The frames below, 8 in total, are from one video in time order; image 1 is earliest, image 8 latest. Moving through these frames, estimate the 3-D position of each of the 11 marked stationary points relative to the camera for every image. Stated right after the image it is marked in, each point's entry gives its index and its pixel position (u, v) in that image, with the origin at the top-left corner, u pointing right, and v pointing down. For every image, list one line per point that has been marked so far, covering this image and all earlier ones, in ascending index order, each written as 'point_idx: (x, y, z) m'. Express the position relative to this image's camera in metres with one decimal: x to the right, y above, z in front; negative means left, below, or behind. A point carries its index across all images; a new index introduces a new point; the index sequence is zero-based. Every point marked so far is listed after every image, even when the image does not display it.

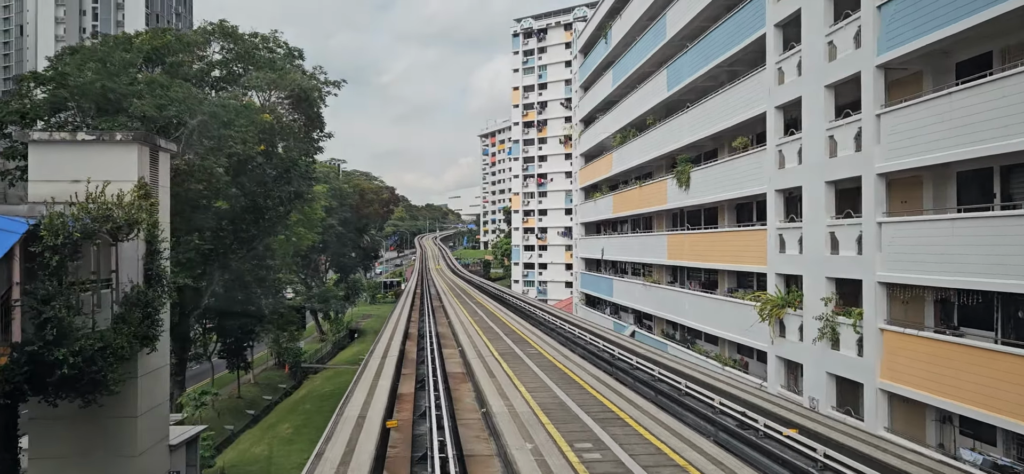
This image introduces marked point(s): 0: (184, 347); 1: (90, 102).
0: (-7.5, -2.5, +18.6) m
1: (-7.0, +2.3, +13.6) m
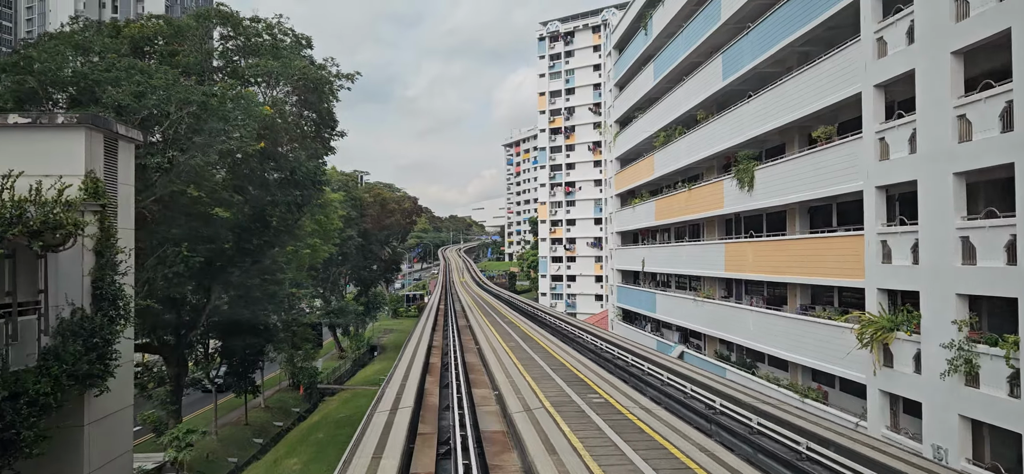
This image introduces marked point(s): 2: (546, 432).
0: (-6.8, -2.7, +16.6) m
1: (-6.5, +2.1, +11.7) m
2: (+0.5, -2.7, +11.6) m
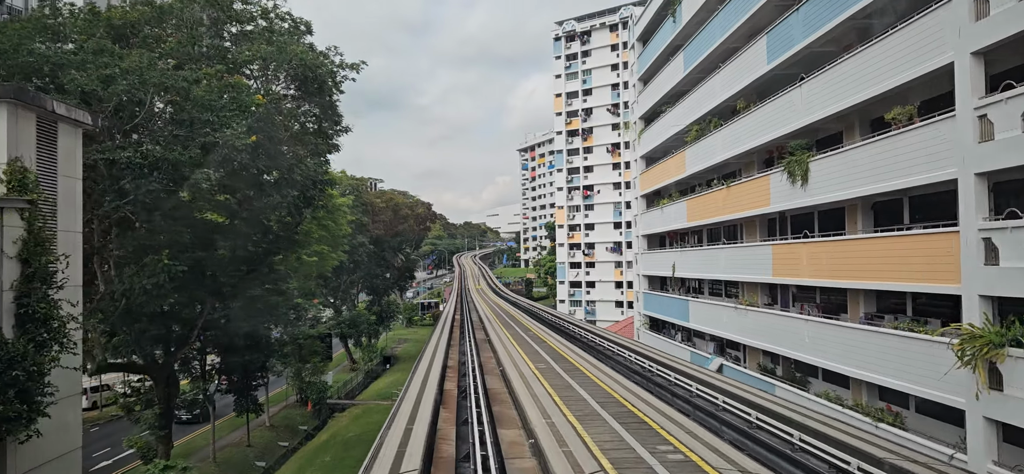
0: (-6.3, -2.8, +15.1) m
1: (-6.2, +2.0, +10.2) m
2: (+0.8, -2.7, +10.0) m
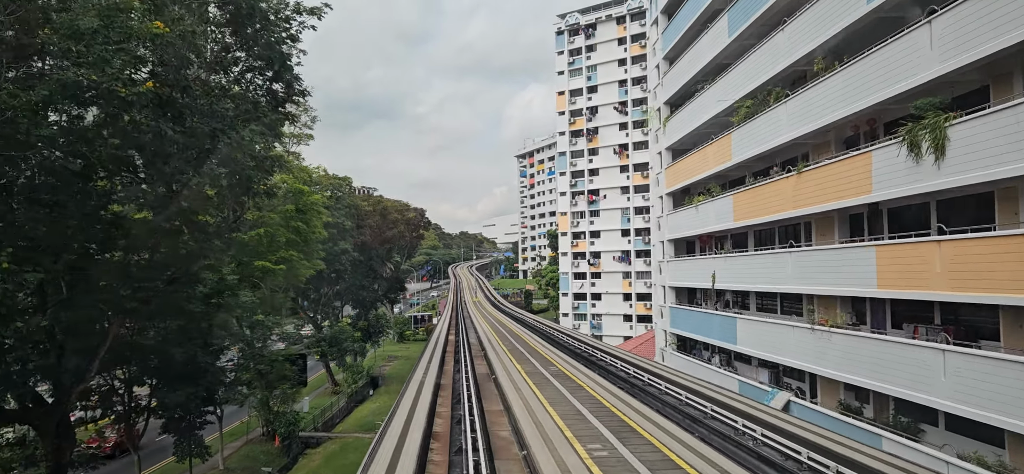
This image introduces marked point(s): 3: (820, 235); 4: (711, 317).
0: (-6.2, -2.8, +11.2) m
1: (-6.0, +2.1, +6.4) m
2: (+1.0, -2.6, +6.1) m
3: (+5.3, 0.0, +14.1) m
4: (+4.5, -1.8, +18.7) m
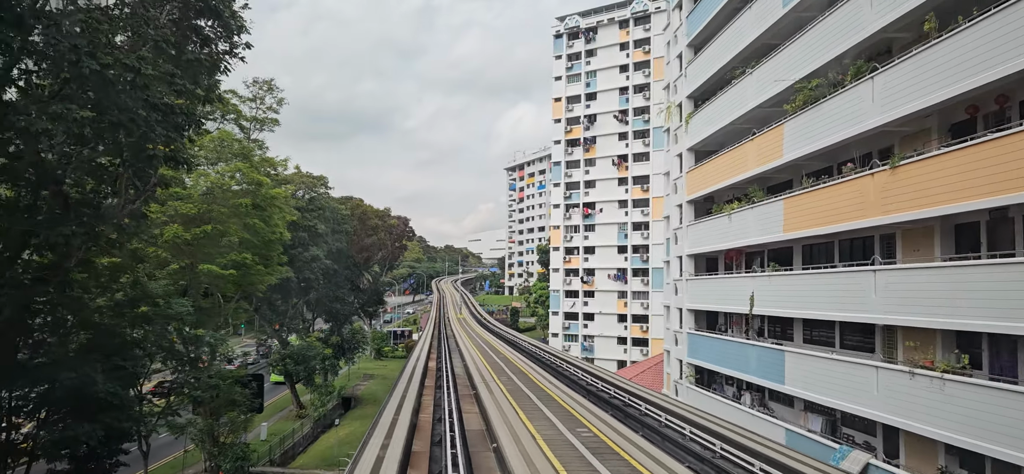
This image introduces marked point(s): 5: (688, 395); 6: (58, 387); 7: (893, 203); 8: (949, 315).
0: (-6.2, -2.6, +7.9) m
1: (-5.7, +2.4, +3.2) m
2: (+1.1, -2.5, +2.9) m
3: (+5.3, -0.2, +11.0) m
4: (+4.4, -2.1, +15.5) m
5: (+4.1, -3.7, +19.4) m
6: (-5.7, -1.9, +10.6) m
7: (+4.8, +0.5, +10.5) m
8: (+4.9, -0.9, +9.4) m
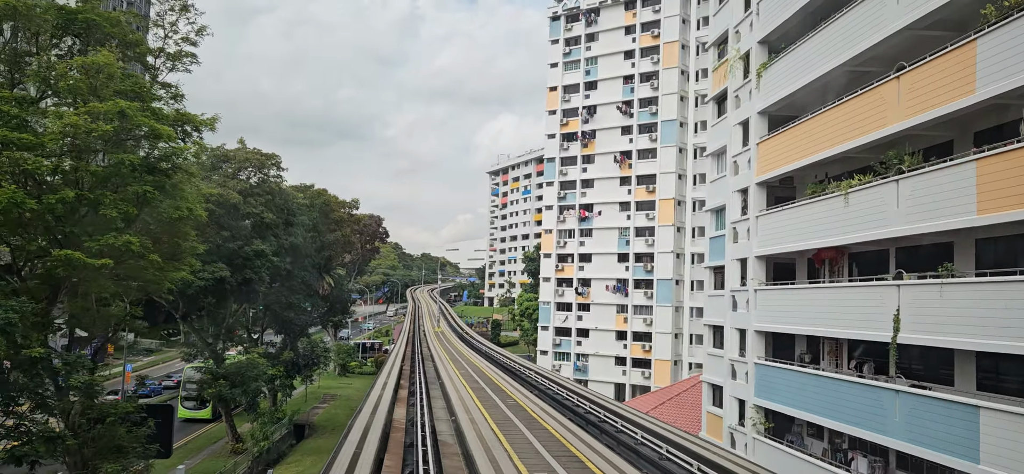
0: (-5.8, -2.1, +2.3) m
1: (-5.1, +3.0, -2.3) m
2: (+1.6, -2.1, -2.4) m
3: (+5.6, 0.0, +5.8) m
4: (+4.6, -1.9, +10.3) m
5: (+4.1, -3.6, +14.1) m
6: (-5.4, -1.4, +5.0) m
7: (+5.1, +0.6, +5.3) m
8: (+5.3, -0.7, +4.1) m
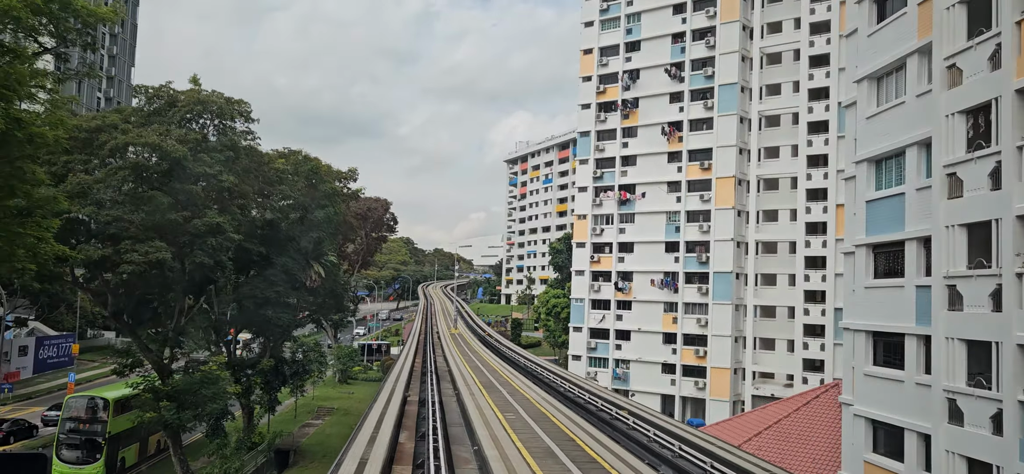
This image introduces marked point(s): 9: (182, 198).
0: (-5.2, -1.5, -3.5) m
1: (-4.5, +3.5, -8.2) m
2: (+2.2, -1.6, -8.4) m
3: (+6.3, +0.5, -0.2) m
4: (+5.3, -1.4, +4.3) m
5: (+4.9, -3.1, +8.1) m
6: (-4.8, -0.8, -0.8) m
7: (+5.8, +1.2, -0.7) m
8: (+6.0, -0.2, -1.9) m
9: (-6.3, +0.8, +15.6) m
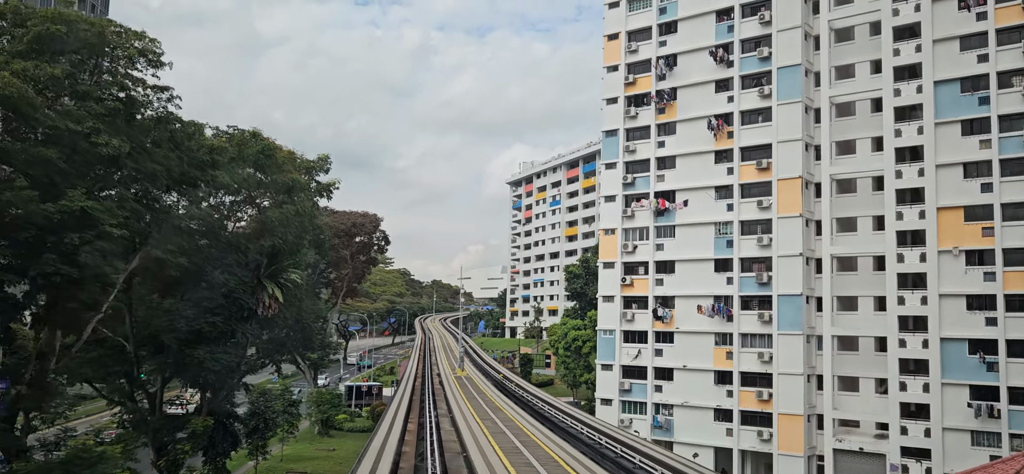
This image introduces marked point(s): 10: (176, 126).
0: (-4.5, -0.7, -9.7) m
1: (-3.9, +4.5, -14.1) m
2: (+2.8, -0.5, -14.5) m
3: (+7.0, +1.4, -6.2) m
4: (+6.0, -0.7, -1.8) m
5: (+5.6, -2.6, +1.9) m
6: (-4.1, -0.1, -7.0) m
7: (+6.5, +2.0, -6.7) m
8: (+6.6, +0.7, -7.9) m
9: (-5.7, +0.8, +9.5) m
10: (-5.4, +1.8, +13.3) m
